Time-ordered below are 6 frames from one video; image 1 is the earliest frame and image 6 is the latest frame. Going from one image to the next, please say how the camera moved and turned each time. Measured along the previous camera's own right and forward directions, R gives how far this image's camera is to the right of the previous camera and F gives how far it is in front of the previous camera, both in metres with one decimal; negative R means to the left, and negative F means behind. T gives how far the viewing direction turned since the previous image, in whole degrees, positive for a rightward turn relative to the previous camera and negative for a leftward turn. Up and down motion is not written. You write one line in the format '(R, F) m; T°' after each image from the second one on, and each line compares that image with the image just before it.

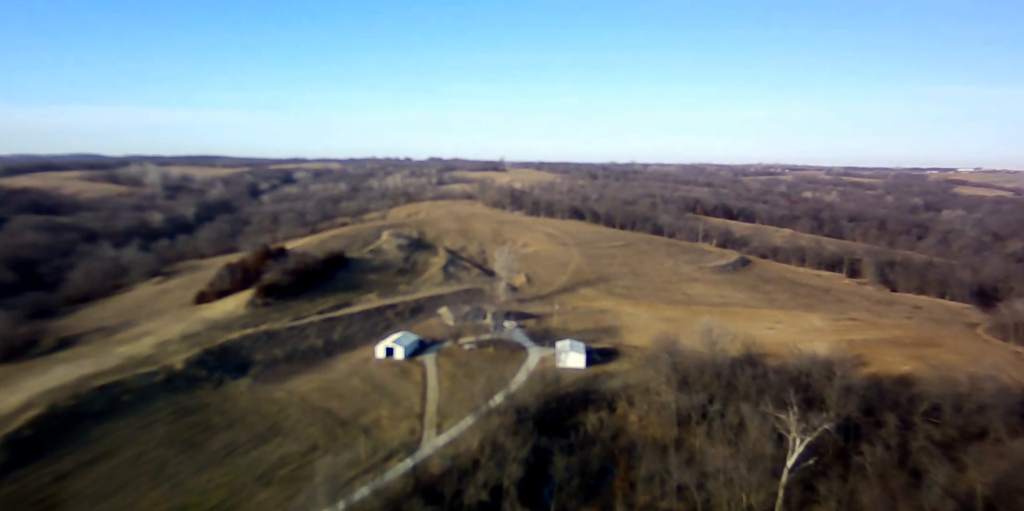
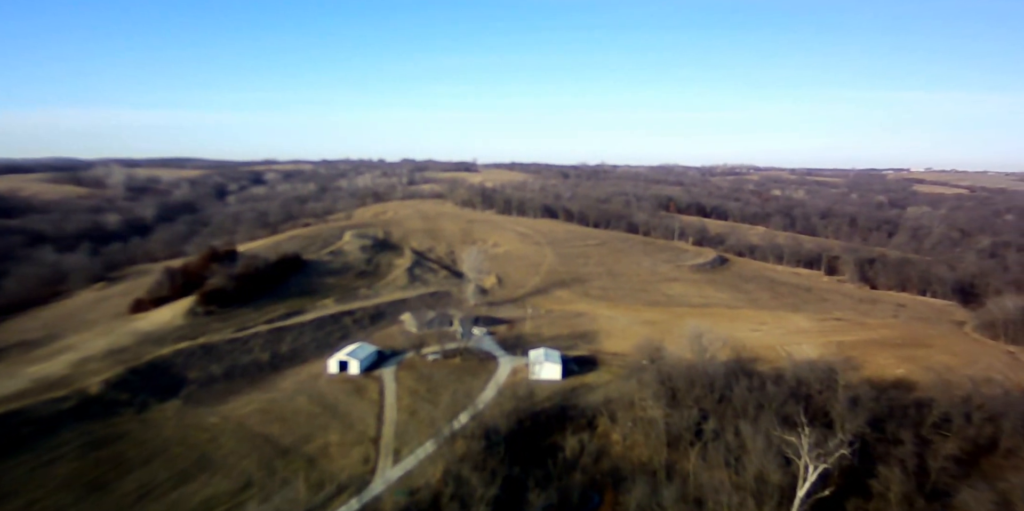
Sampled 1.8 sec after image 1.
(+0.1, +2.8) m; +3°
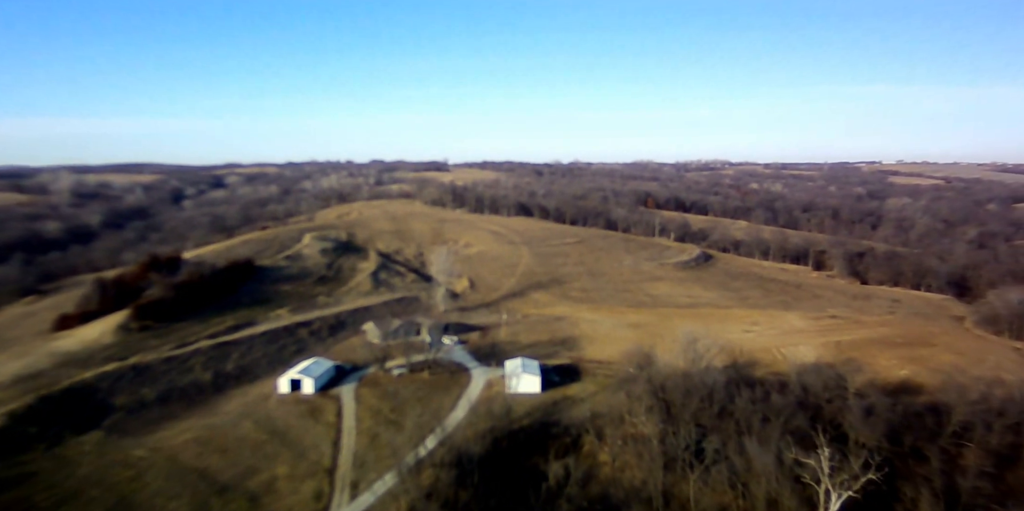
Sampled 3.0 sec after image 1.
(+0.2, +2.8) m; +2°
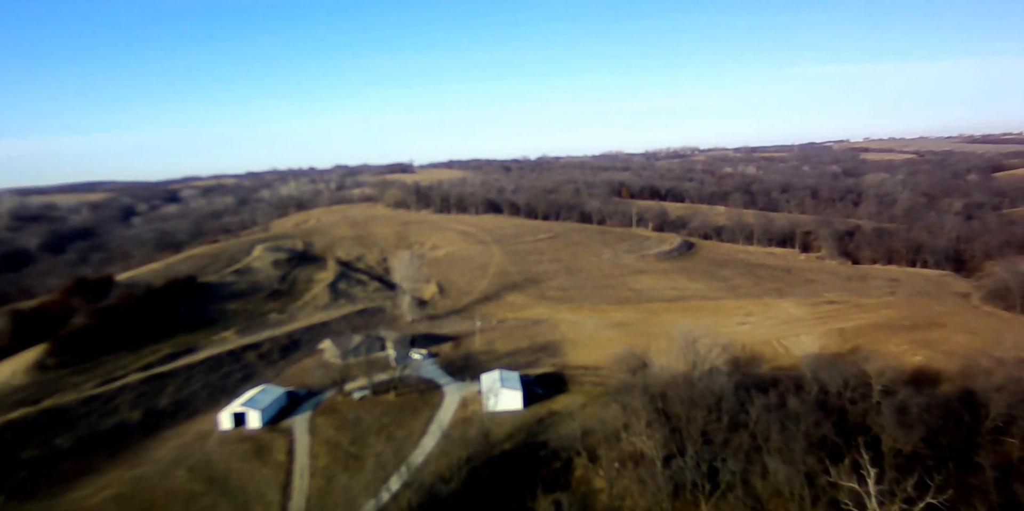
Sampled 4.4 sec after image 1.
(+0.2, +3.0) m; +2°
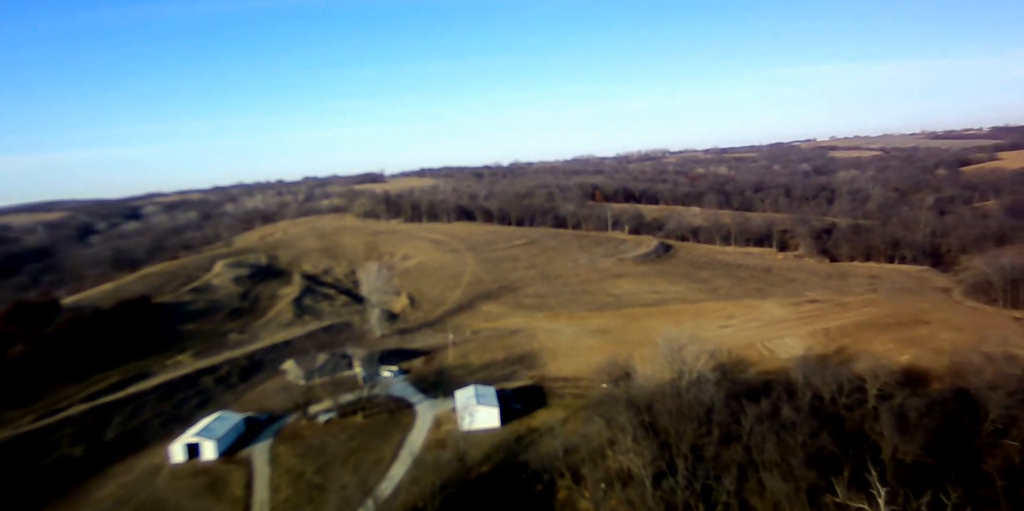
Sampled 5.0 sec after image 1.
(+0.1, +1.3) m; +2°
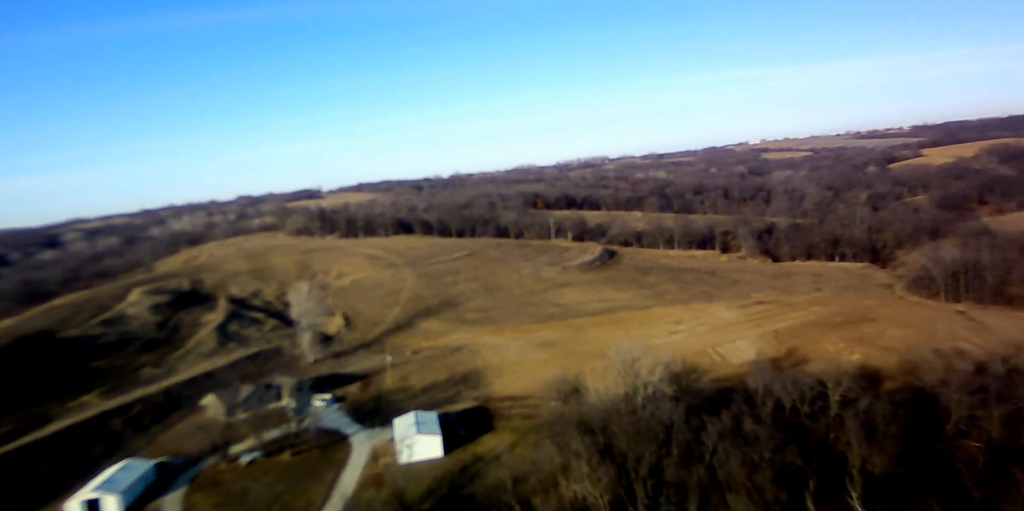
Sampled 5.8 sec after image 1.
(+0.3, +1.5) m; +5°
